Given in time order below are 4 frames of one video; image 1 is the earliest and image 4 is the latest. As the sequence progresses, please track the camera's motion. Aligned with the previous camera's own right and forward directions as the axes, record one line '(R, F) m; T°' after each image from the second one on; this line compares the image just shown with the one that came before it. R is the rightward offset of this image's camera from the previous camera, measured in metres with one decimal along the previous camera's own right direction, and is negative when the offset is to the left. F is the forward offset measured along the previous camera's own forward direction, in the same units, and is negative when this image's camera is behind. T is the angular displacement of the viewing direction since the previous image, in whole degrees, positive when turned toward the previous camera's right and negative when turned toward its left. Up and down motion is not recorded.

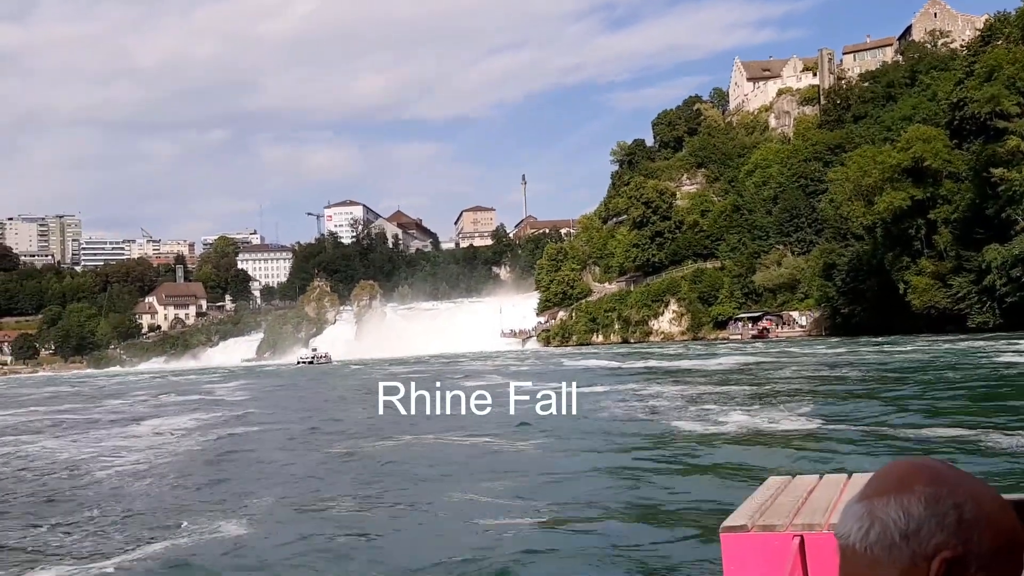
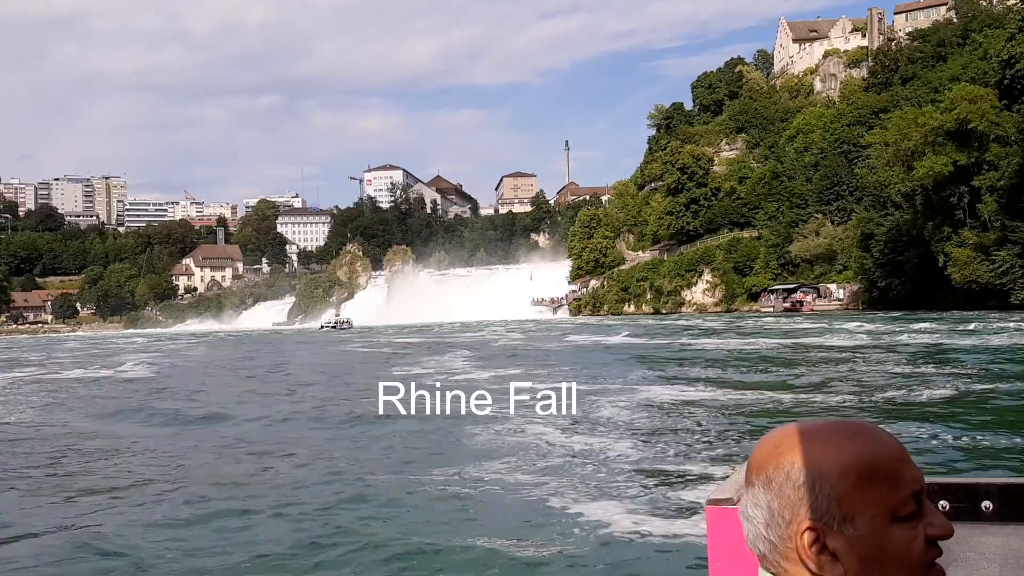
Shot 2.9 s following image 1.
(+1.0, +1.2) m; -3°
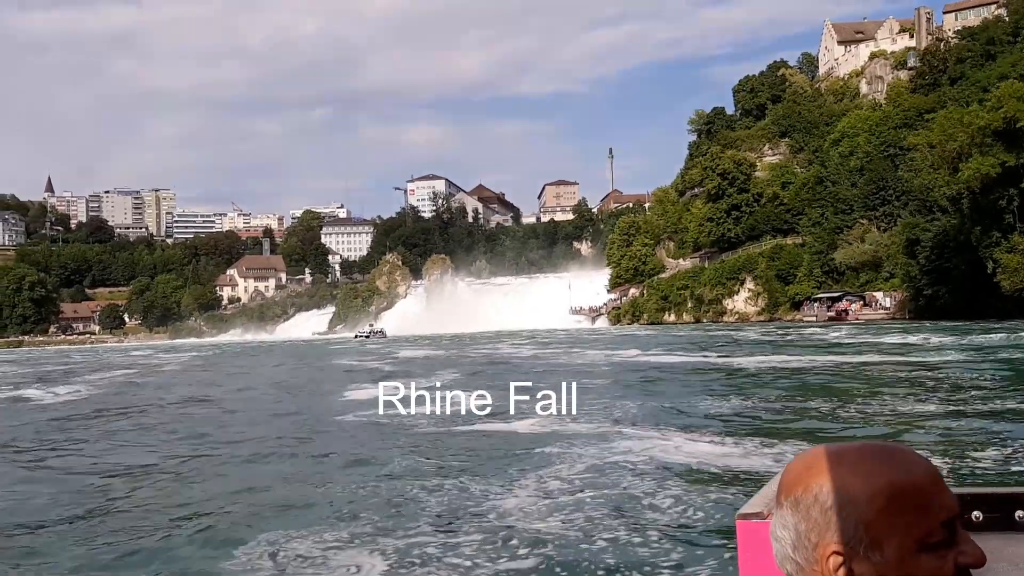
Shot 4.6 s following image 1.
(+0.6, +0.7) m; -3°
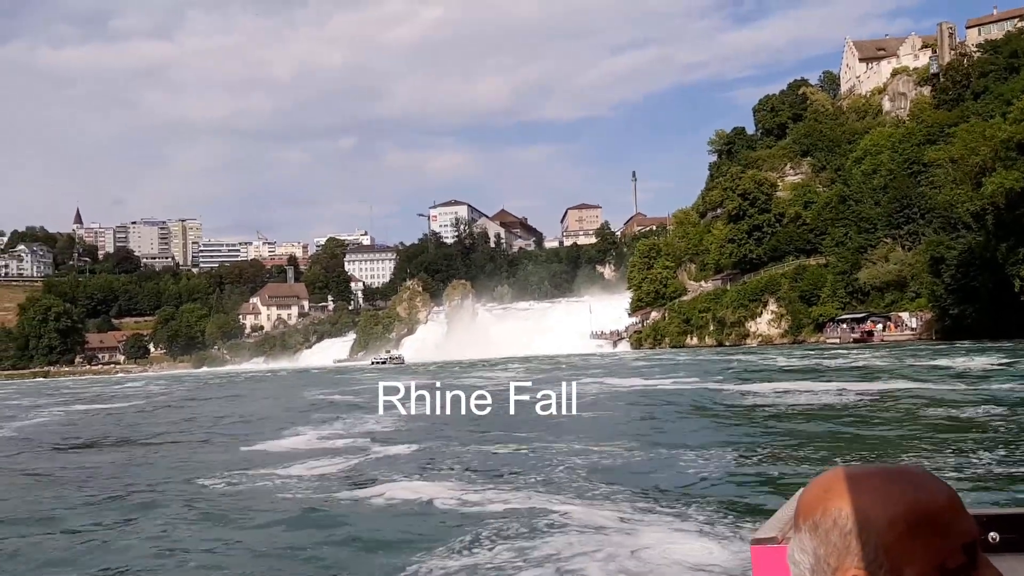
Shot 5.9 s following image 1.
(+0.5, +0.5) m; -2°
